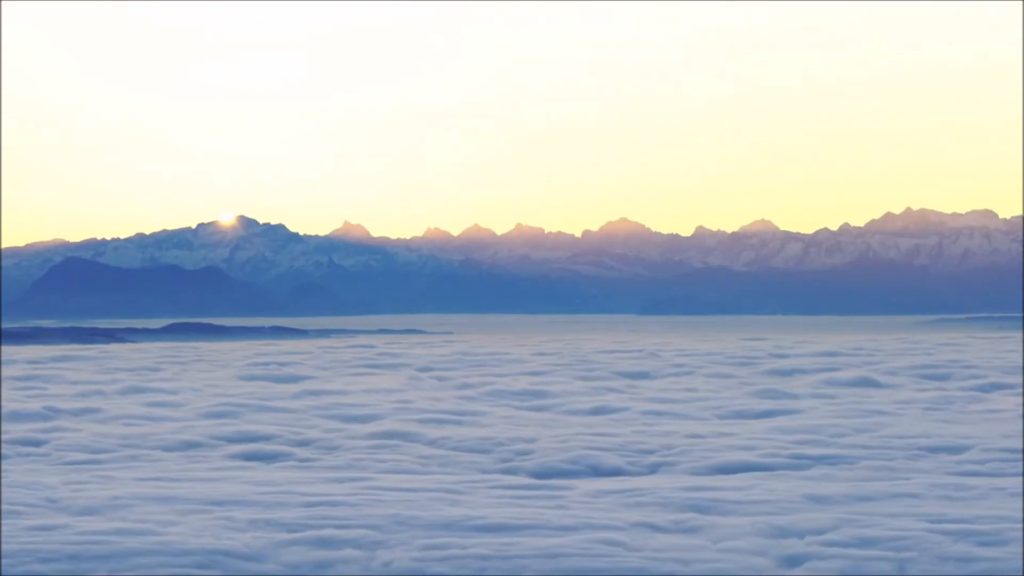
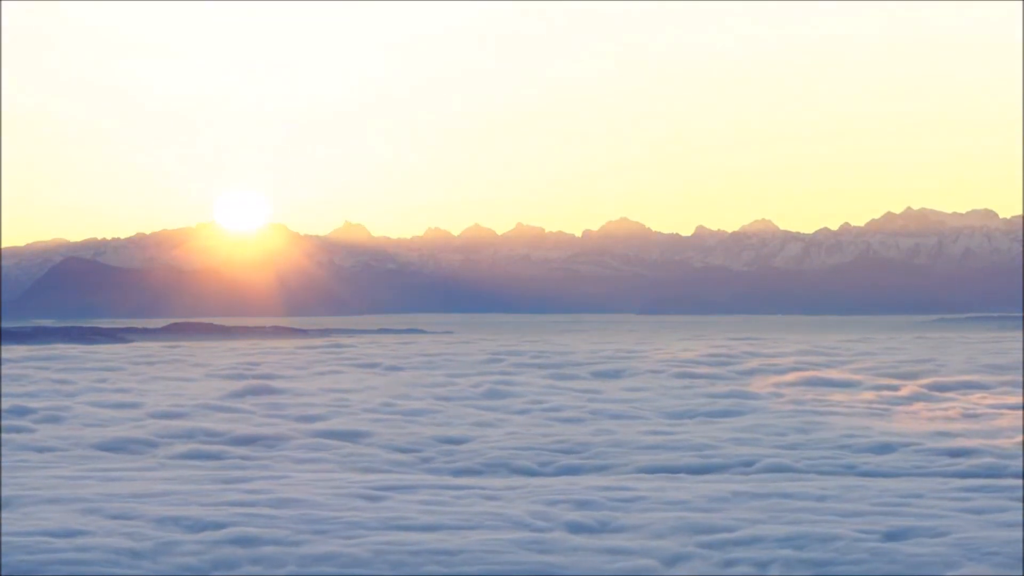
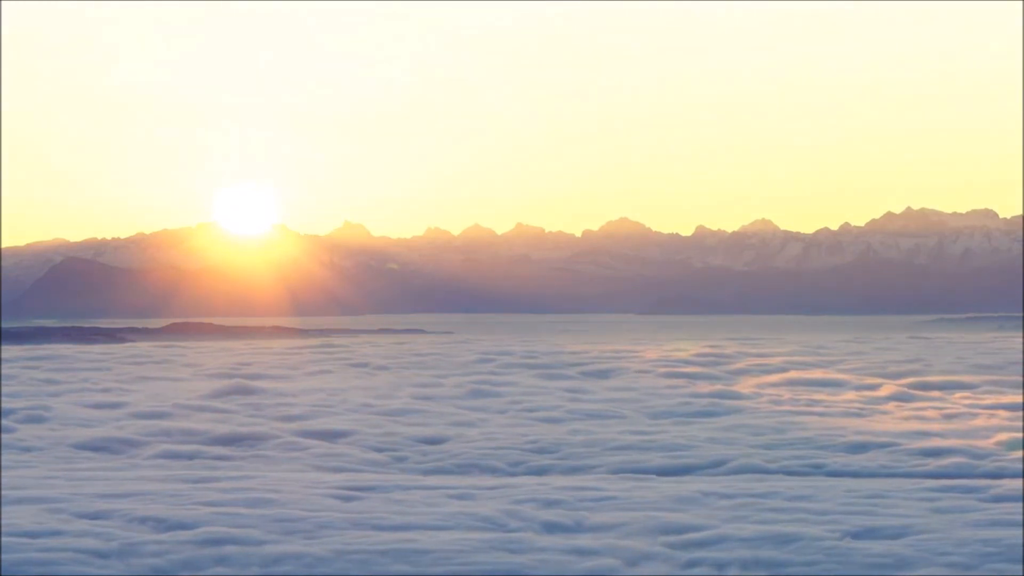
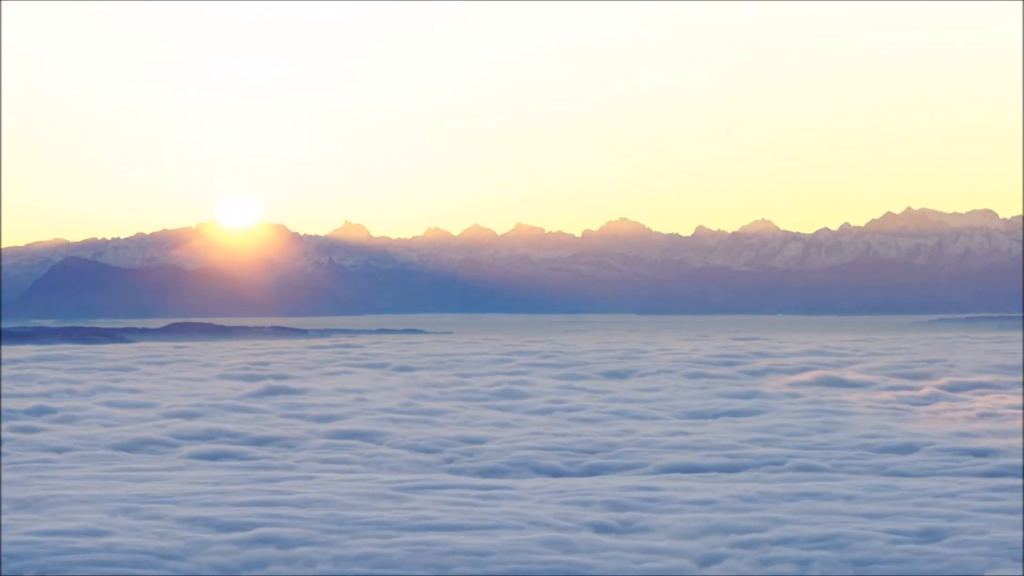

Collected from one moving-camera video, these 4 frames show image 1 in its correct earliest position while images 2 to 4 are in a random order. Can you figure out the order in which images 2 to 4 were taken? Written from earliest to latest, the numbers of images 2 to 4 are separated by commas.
4, 2, 3
